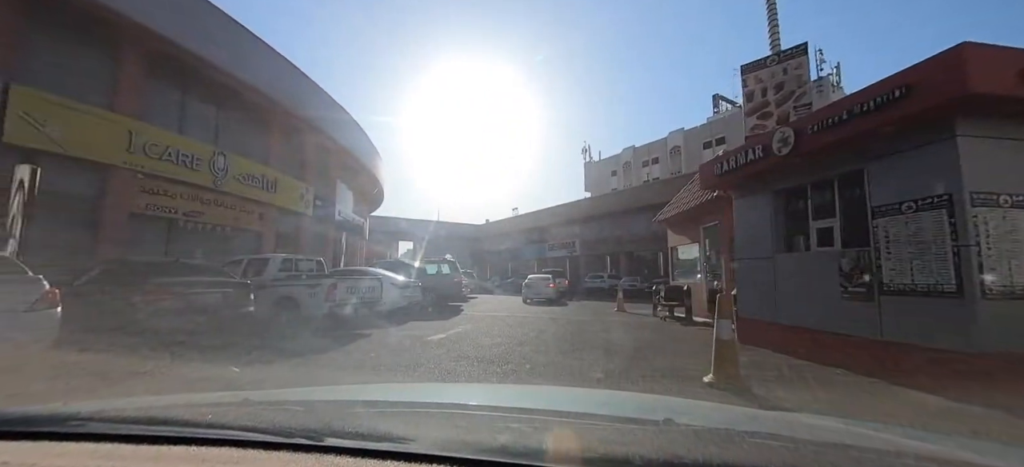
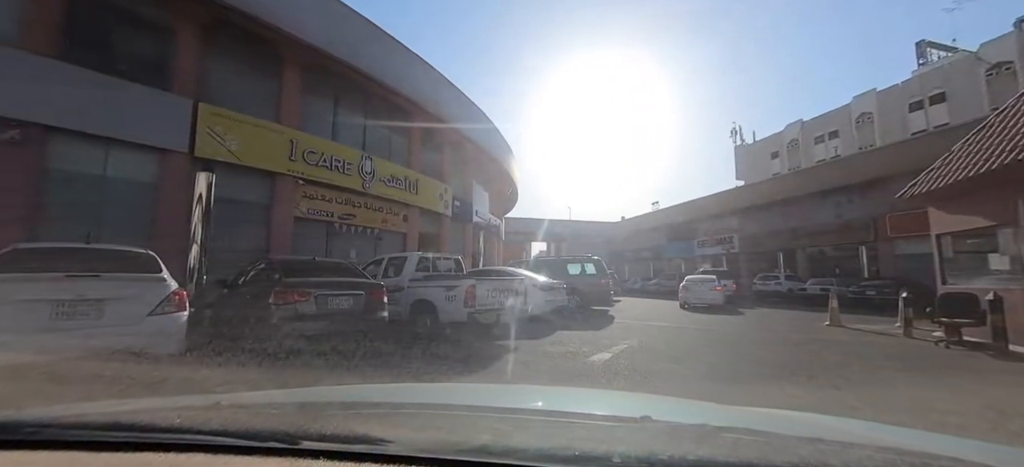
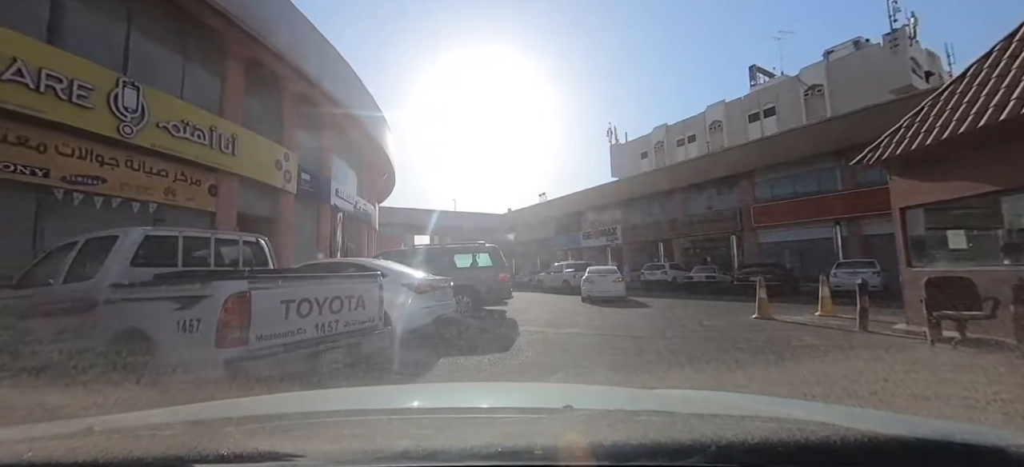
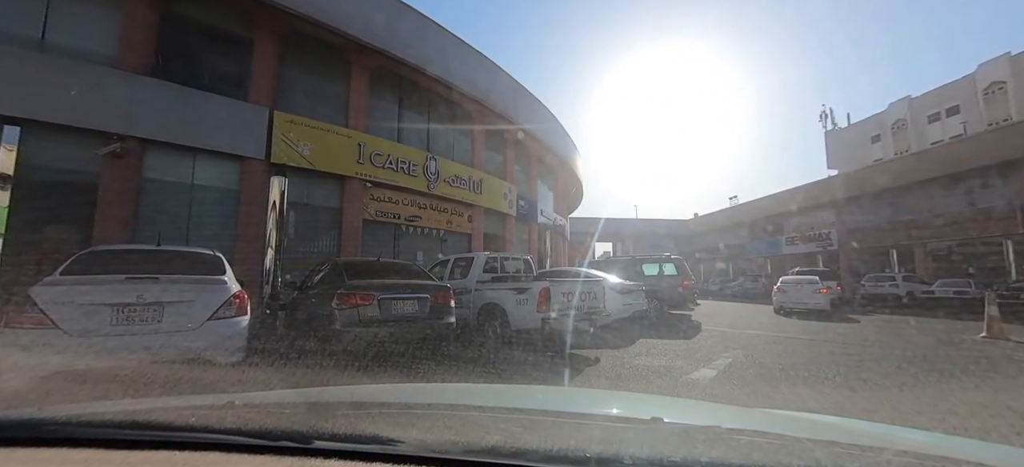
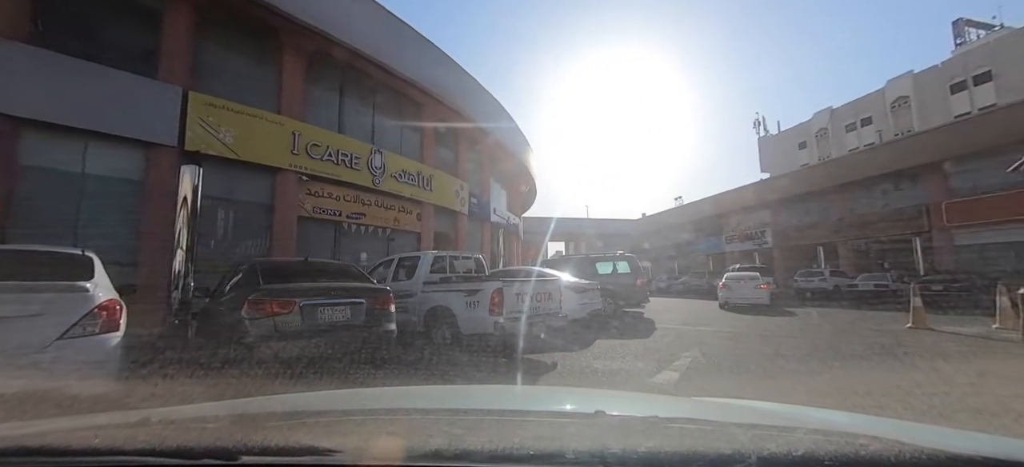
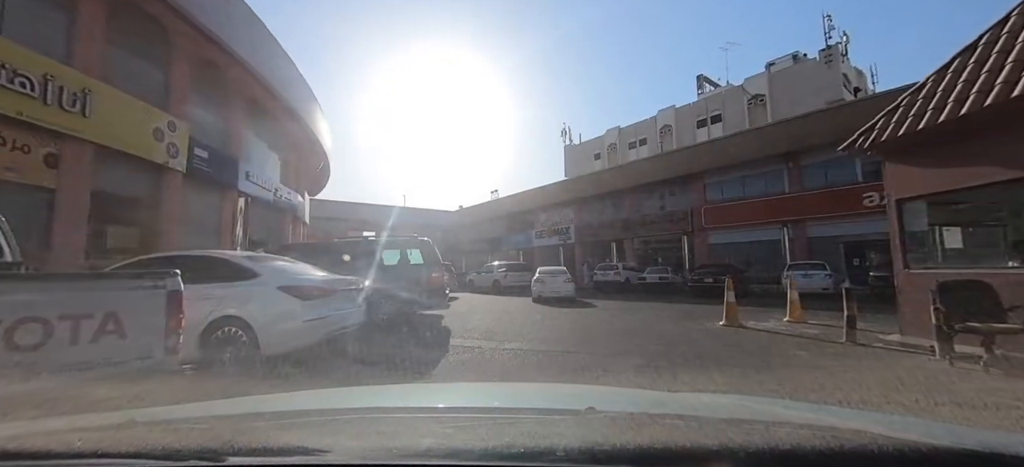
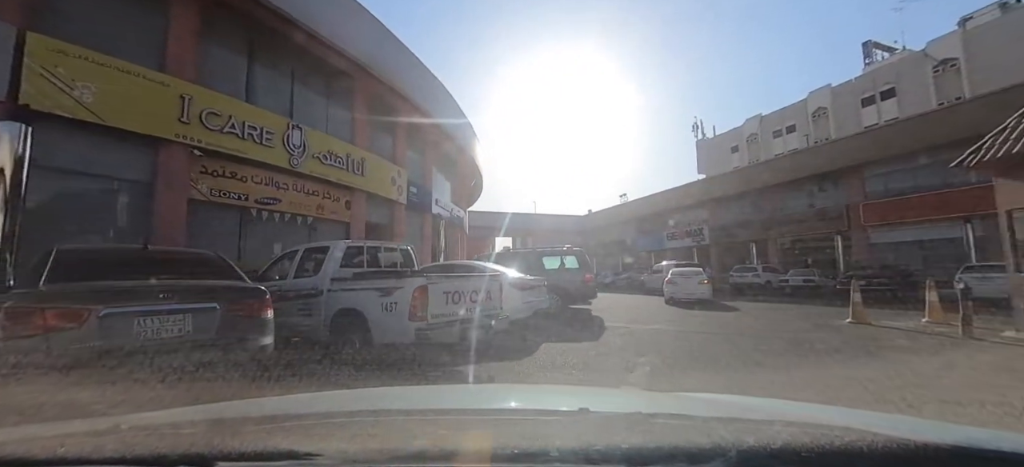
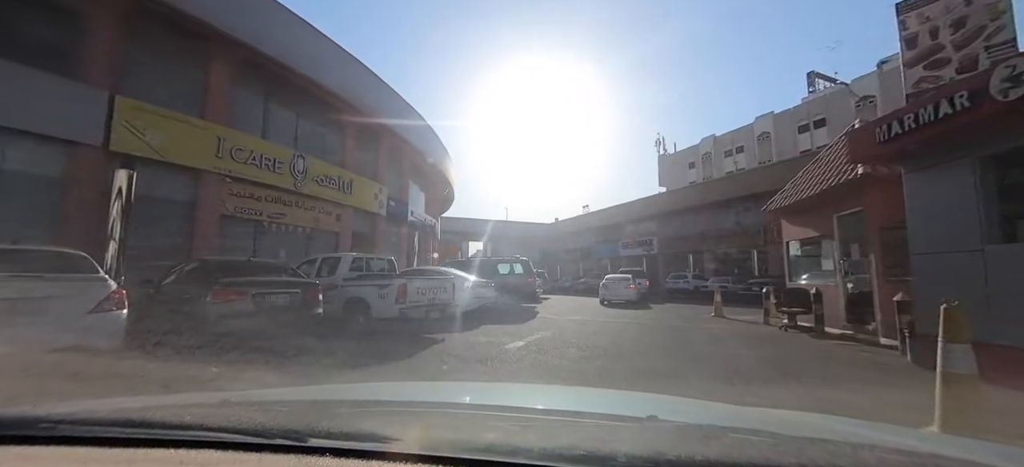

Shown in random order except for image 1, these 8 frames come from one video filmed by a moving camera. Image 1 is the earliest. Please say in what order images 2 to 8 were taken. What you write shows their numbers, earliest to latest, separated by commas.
8, 2, 4, 5, 7, 3, 6
